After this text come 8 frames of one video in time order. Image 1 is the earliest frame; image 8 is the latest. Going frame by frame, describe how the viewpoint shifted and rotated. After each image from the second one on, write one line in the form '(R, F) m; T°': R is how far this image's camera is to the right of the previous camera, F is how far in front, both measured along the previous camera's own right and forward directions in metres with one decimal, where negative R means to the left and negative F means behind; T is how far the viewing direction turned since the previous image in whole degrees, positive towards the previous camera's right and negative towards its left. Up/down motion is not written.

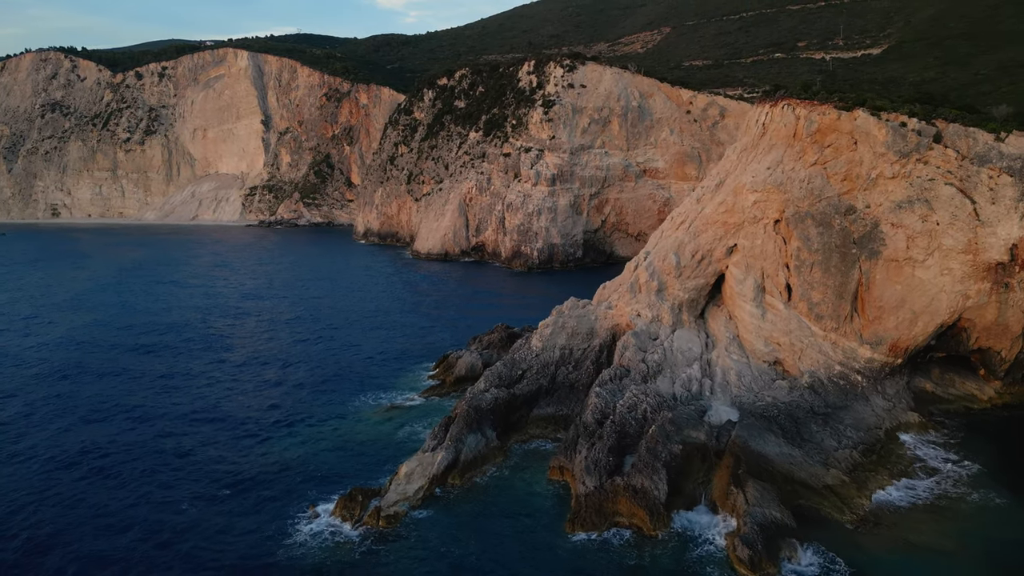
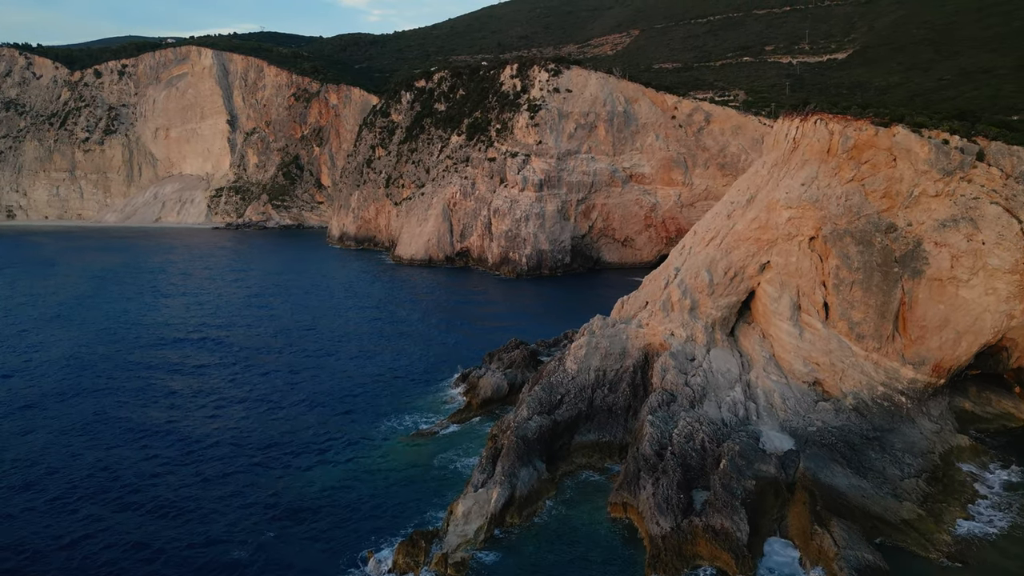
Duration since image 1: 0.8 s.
(-1.3, +0.5) m; +3°
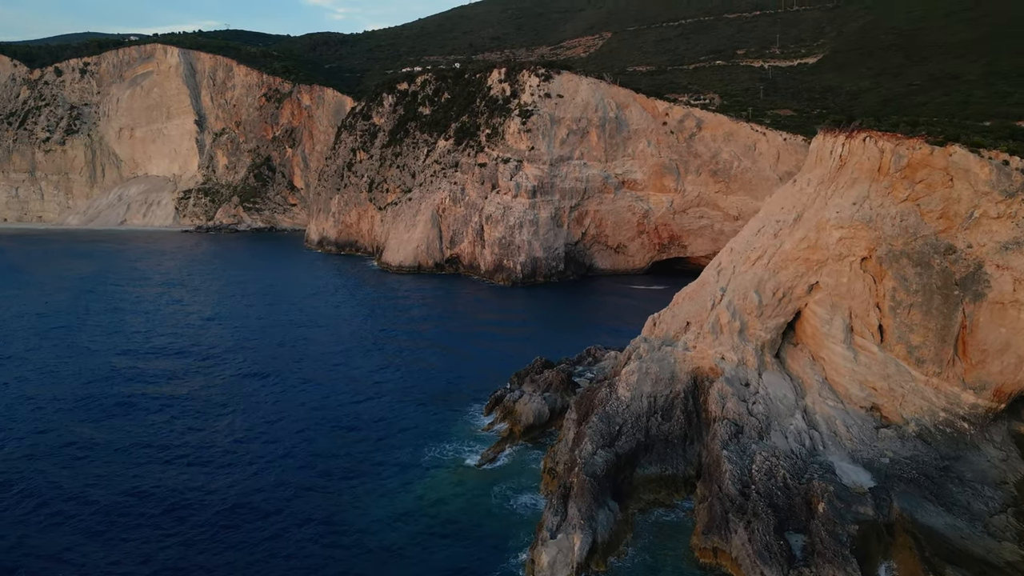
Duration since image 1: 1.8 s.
(-1.5, +0.6) m; +3°
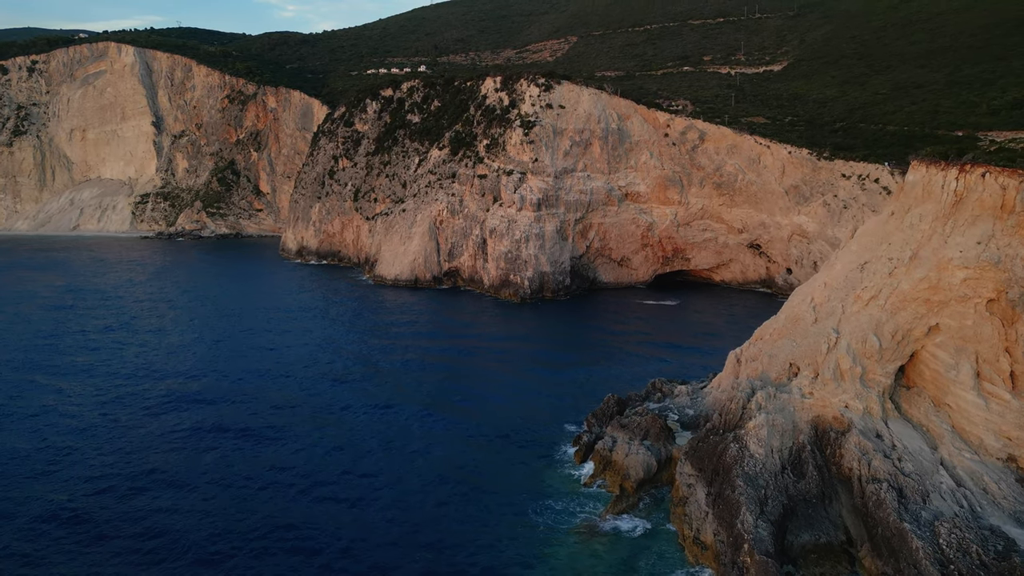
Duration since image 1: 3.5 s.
(-2.9, +1.2) m; +3°
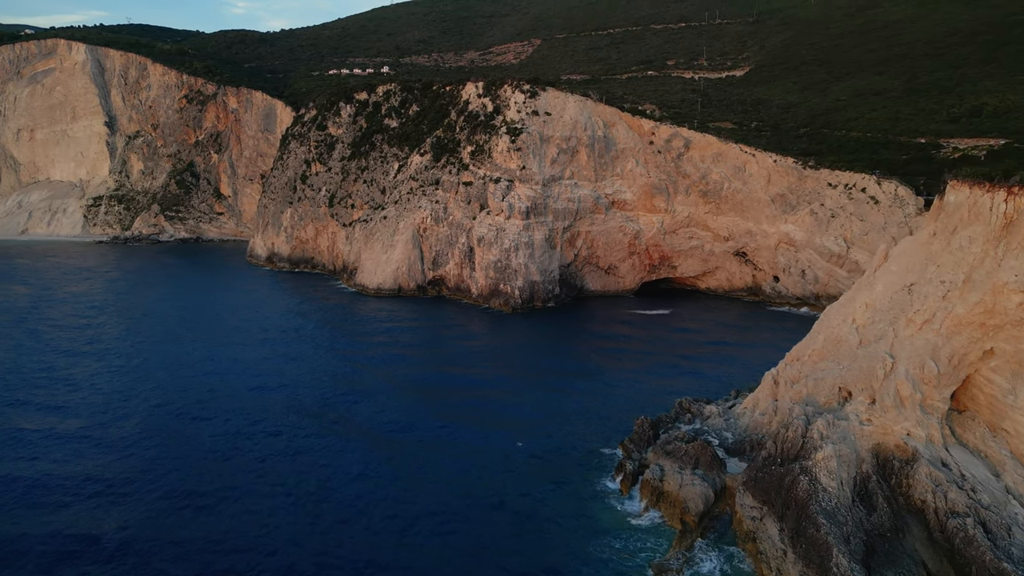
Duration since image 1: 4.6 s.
(-1.8, +0.7) m; +3°
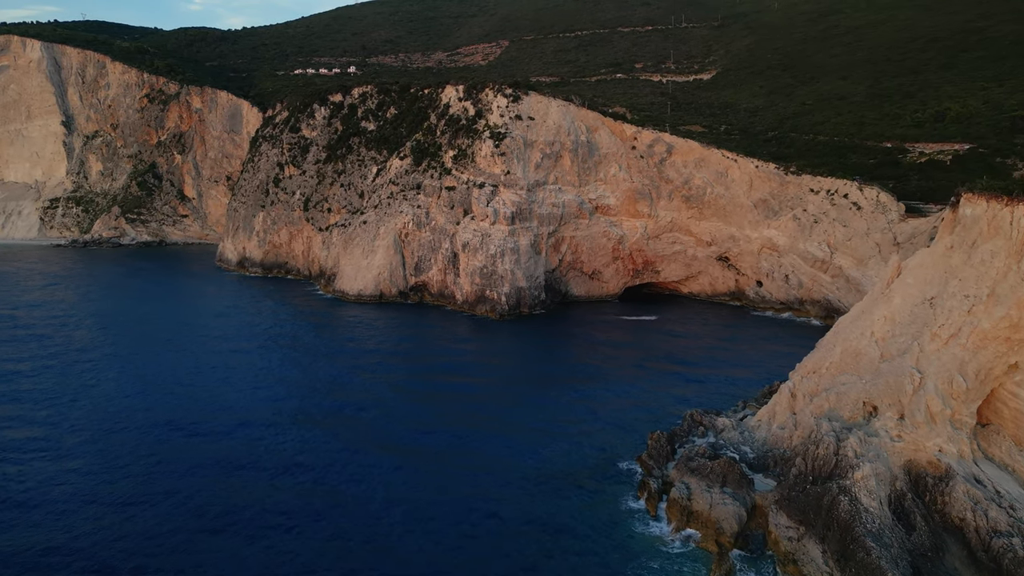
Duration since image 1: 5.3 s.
(-1.2, +0.4) m; +3°
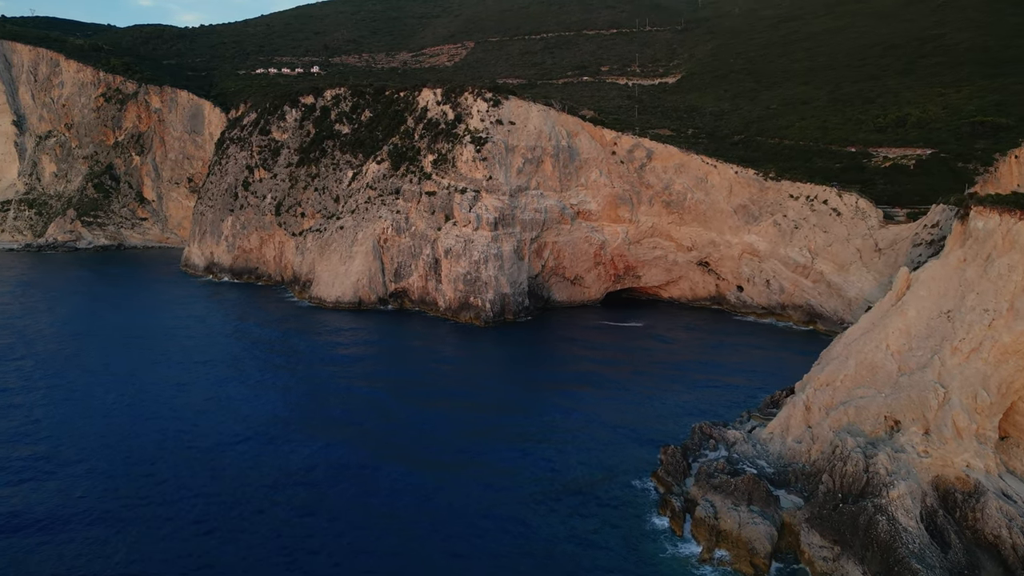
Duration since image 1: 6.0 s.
(-1.2, +0.4) m; +3°
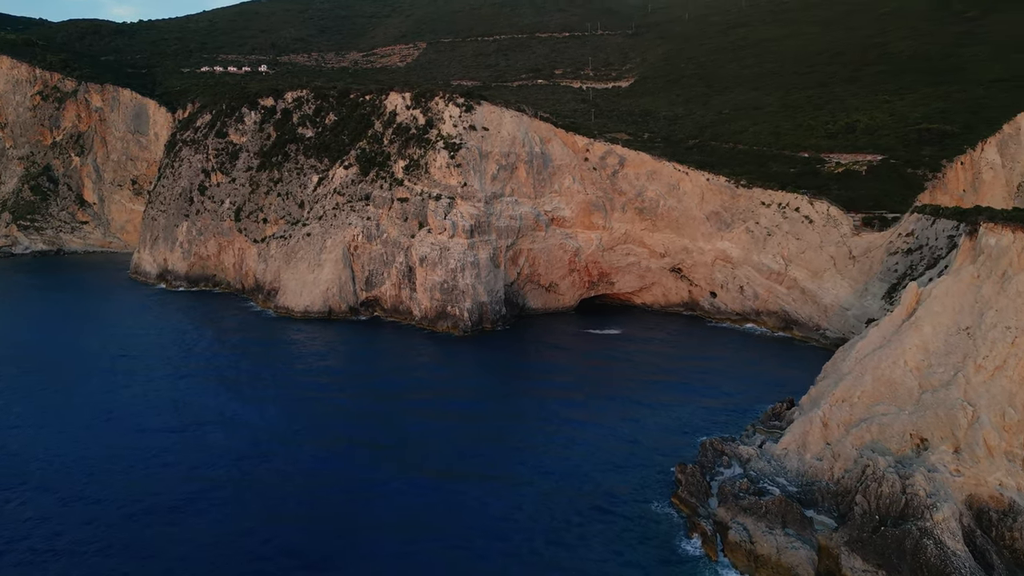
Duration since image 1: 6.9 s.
(-1.6, +0.6) m; +4°
